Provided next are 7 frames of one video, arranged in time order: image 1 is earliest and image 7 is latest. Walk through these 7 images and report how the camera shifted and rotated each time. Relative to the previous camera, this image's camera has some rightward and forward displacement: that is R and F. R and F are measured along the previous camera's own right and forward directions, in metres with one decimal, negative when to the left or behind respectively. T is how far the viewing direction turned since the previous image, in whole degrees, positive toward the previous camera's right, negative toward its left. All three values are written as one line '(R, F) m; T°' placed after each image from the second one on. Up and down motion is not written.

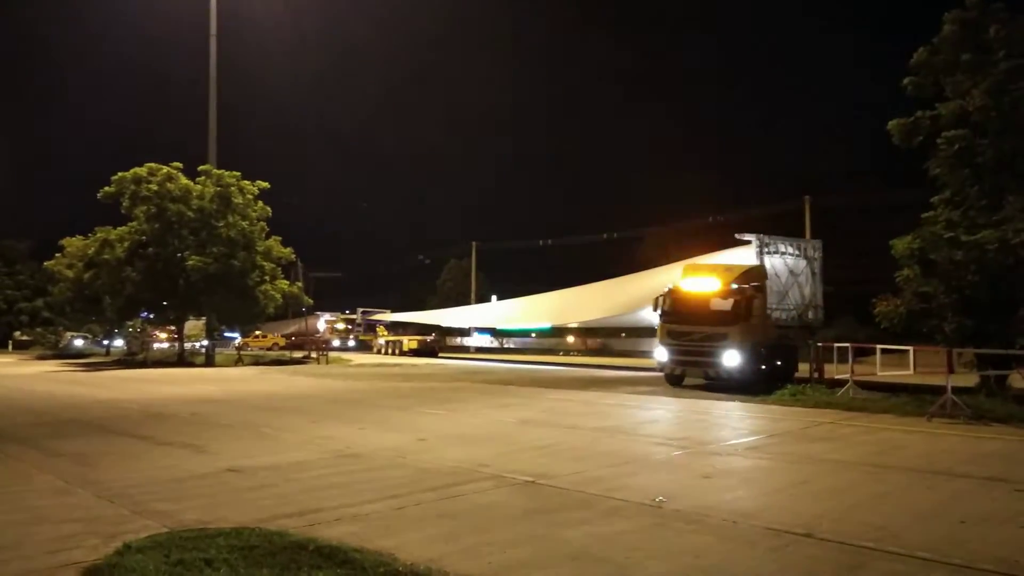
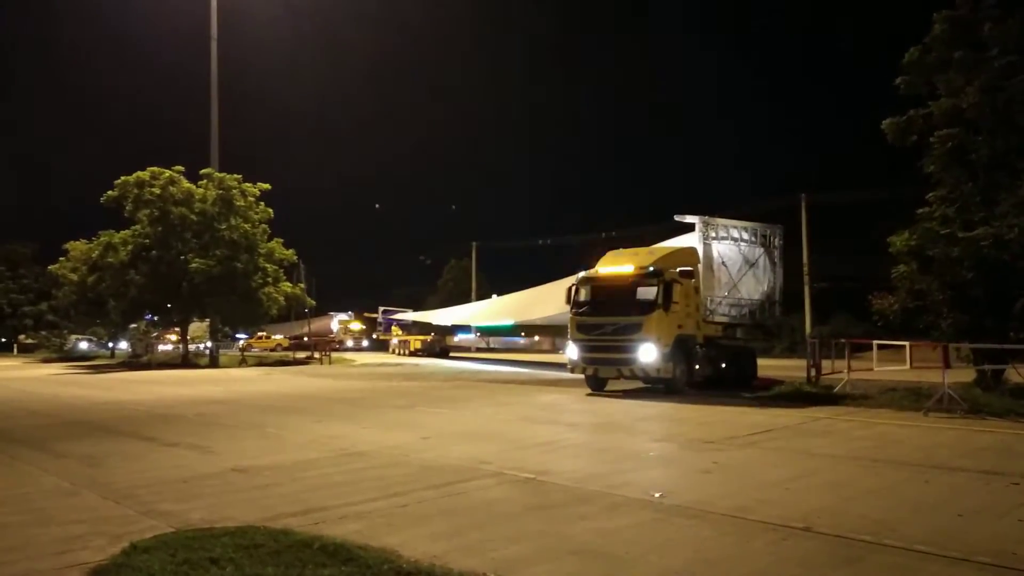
(+0.1, -0.1) m; 0°
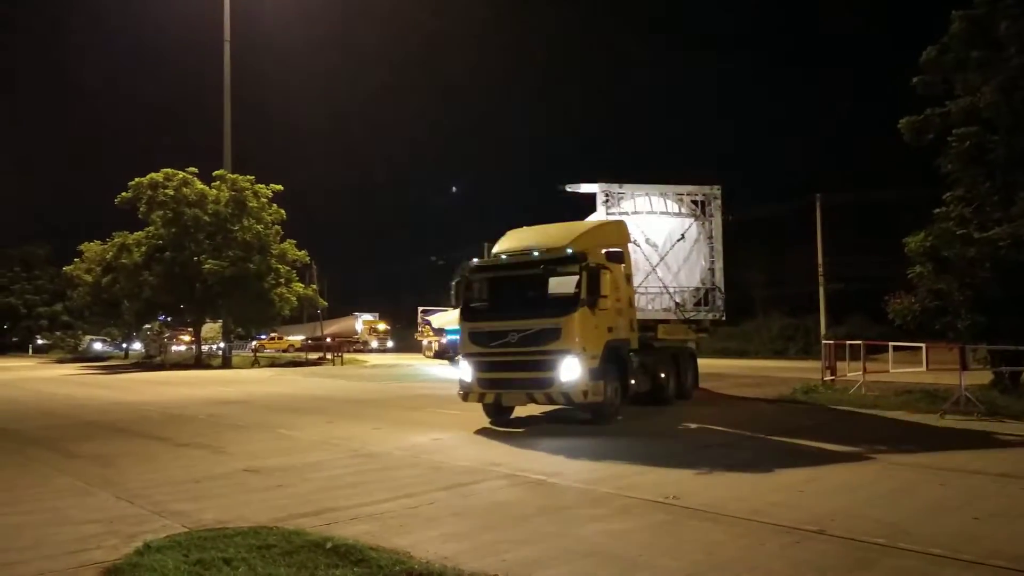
(0.0, 0.0) m; -1°
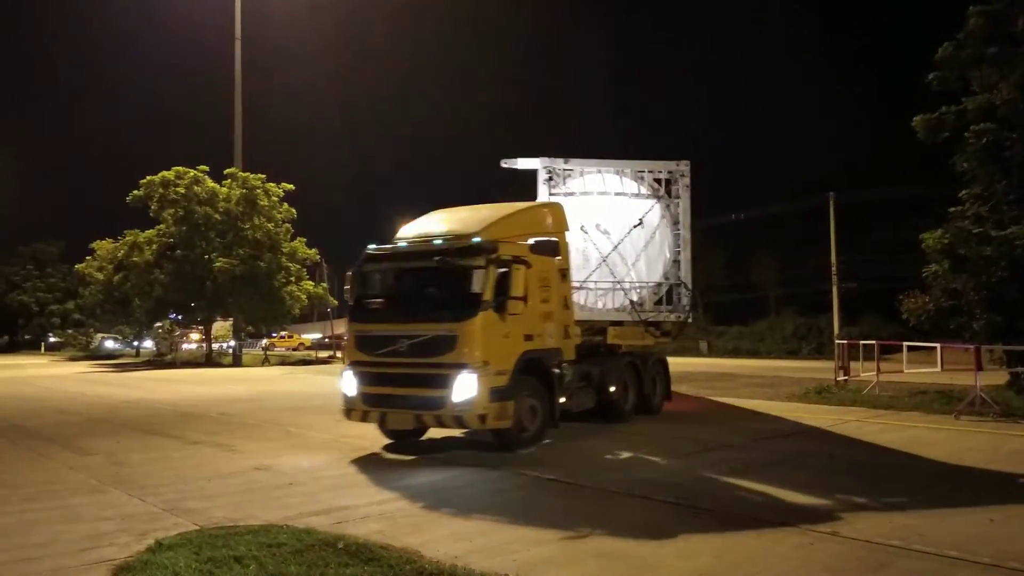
(0.0, 0.0) m; -1°
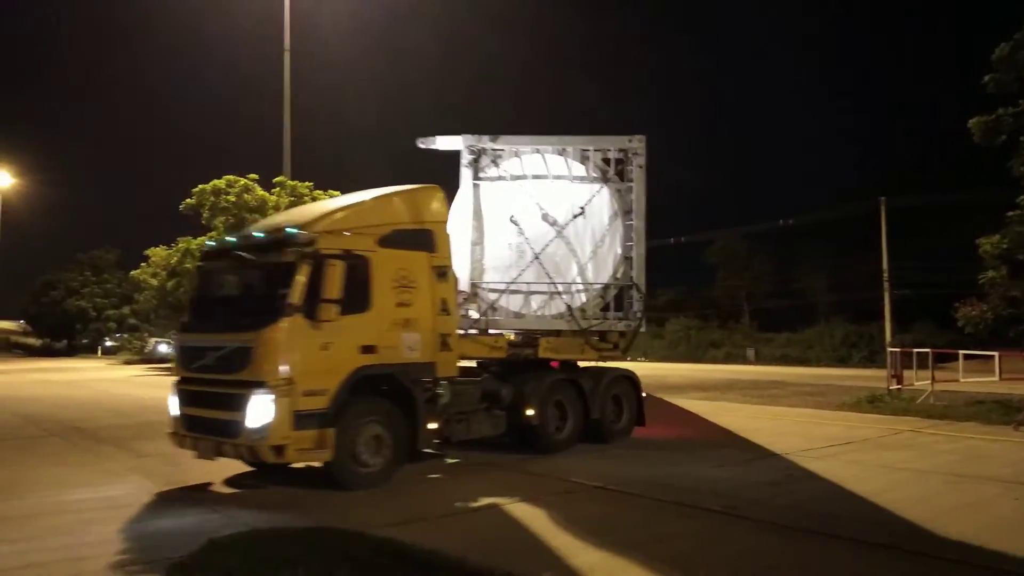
(0.0, 0.0) m; -3°
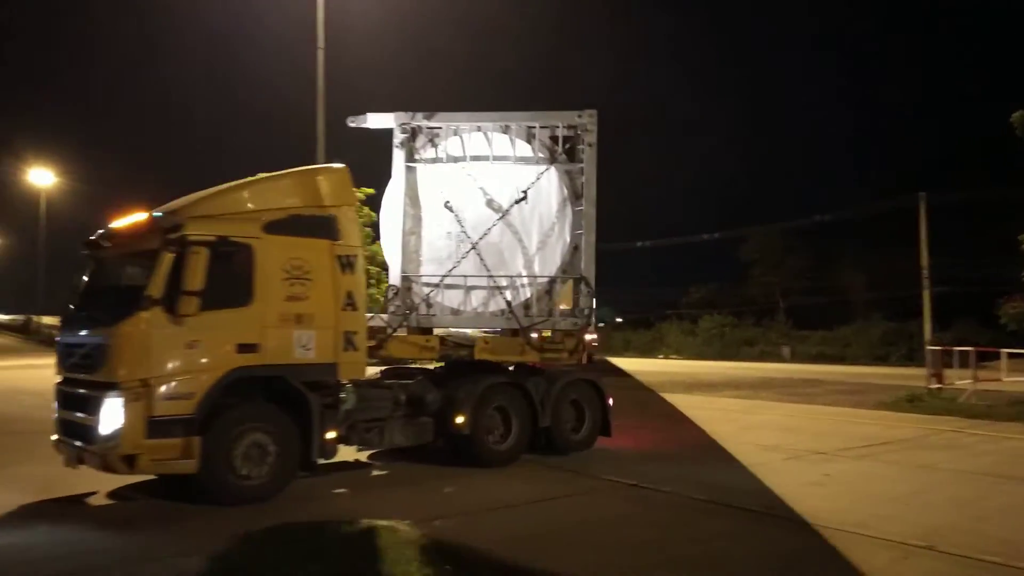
(-0.1, -0.1) m; -2°
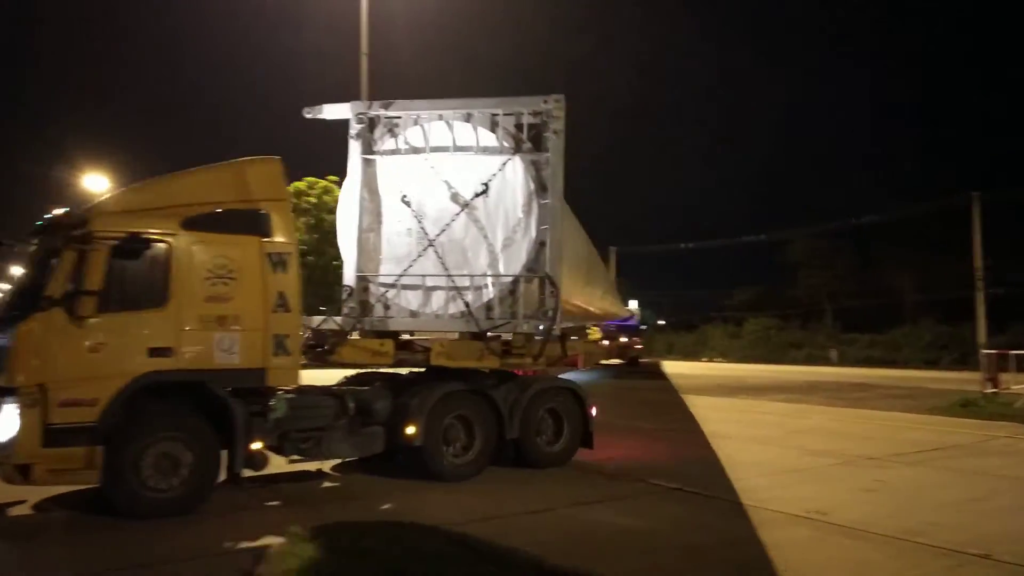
(+0.1, +0.2) m; -3°
